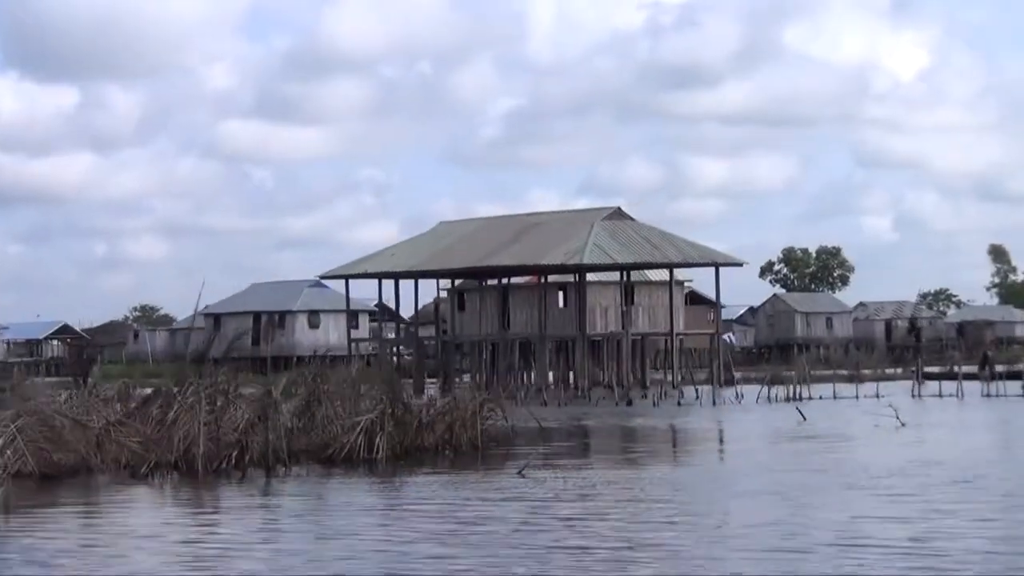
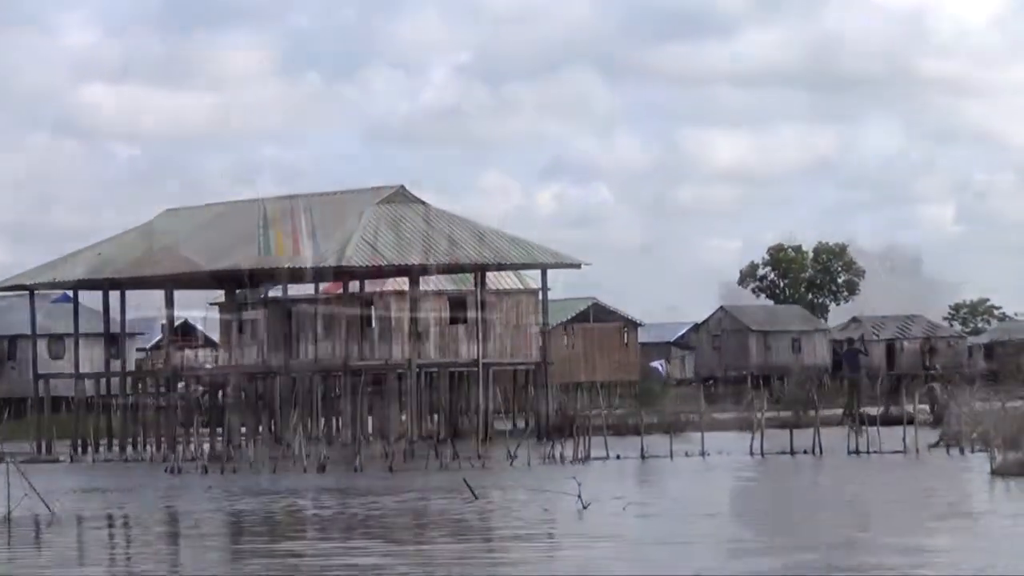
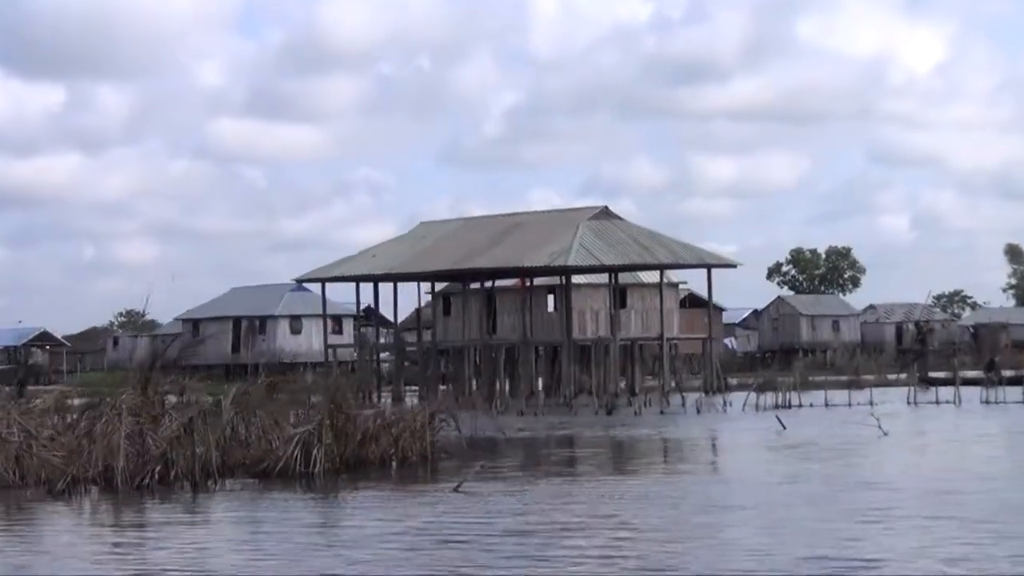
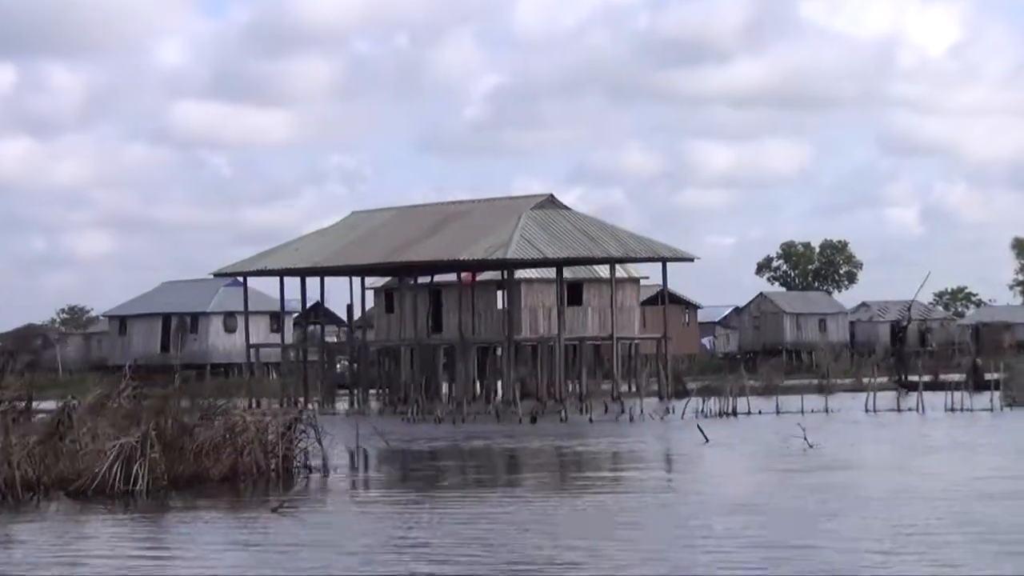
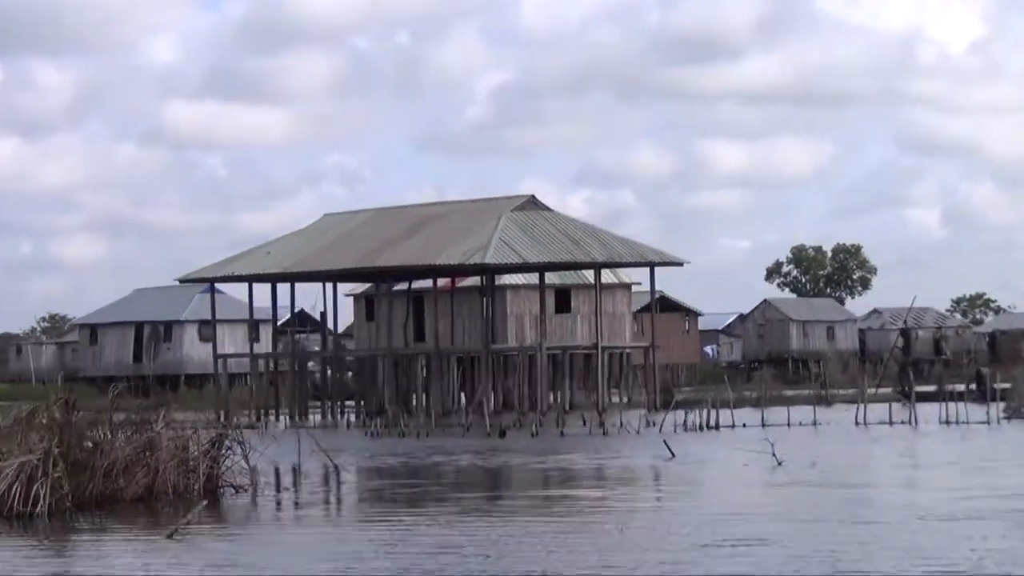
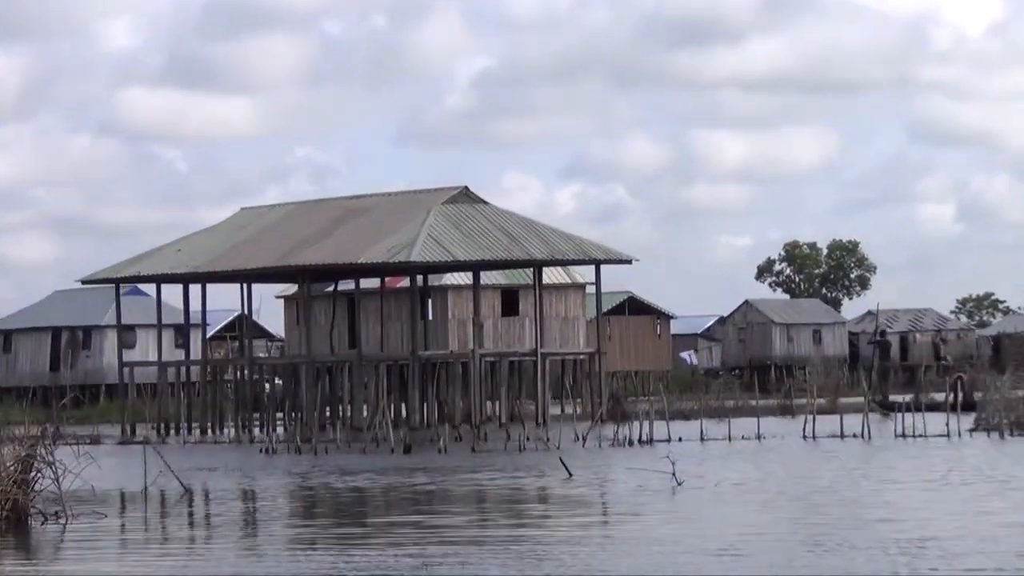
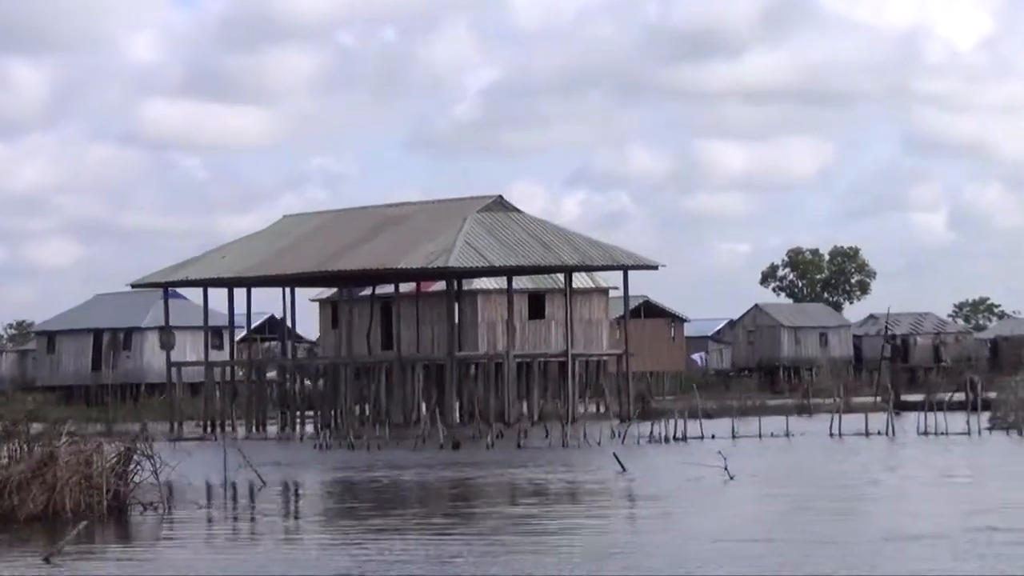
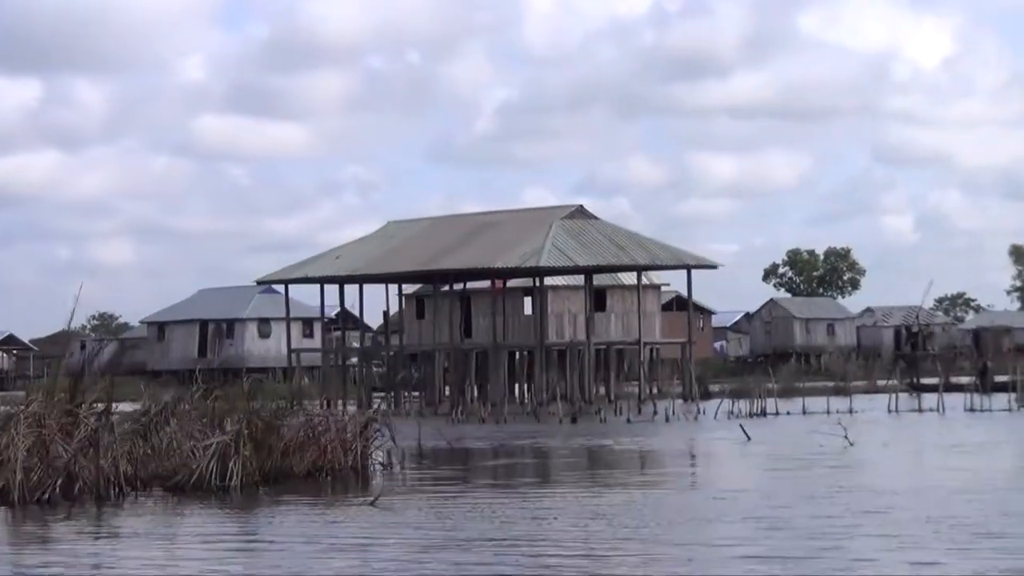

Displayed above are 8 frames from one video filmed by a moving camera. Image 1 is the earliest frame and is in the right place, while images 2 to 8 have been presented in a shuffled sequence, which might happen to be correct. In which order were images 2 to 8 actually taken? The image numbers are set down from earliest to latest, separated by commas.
3, 8, 4, 5, 7, 6, 2
